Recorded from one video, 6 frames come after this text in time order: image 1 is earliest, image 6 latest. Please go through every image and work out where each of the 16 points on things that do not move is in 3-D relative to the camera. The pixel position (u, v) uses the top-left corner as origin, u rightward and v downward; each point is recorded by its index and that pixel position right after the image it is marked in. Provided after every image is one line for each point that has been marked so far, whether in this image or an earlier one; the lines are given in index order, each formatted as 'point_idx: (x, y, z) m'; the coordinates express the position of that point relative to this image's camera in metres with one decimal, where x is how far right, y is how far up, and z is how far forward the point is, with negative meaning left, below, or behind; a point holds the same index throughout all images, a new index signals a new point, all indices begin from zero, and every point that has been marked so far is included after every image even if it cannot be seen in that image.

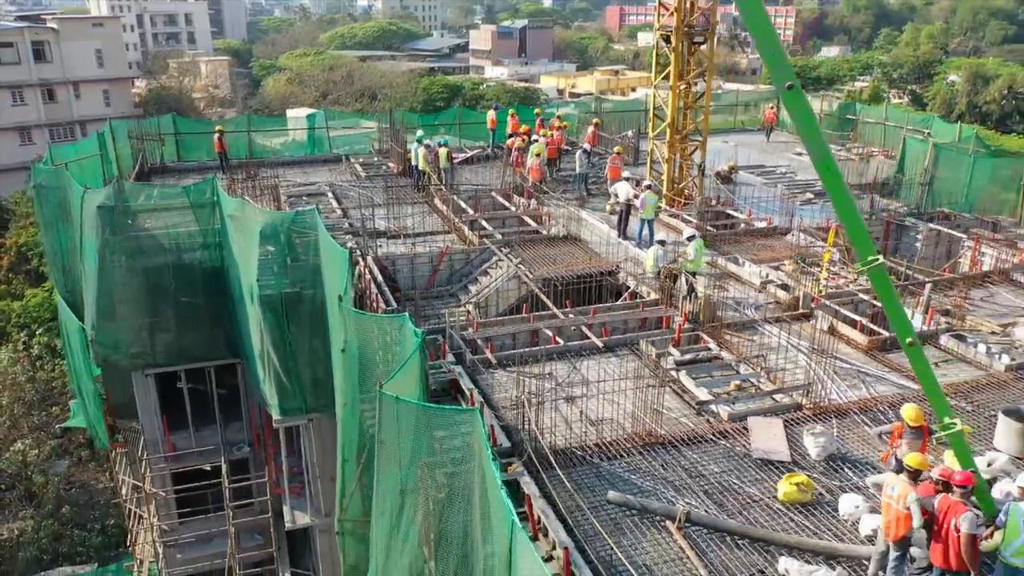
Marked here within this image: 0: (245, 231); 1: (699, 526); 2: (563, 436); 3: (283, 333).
0: (-3.8, +0.7, +11.1) m
1: (+1.7, -2.1, +6.6) m
2: (+0.5, -1.6, +8.0) m
3: (-3.3, -0.8, +11.1) m
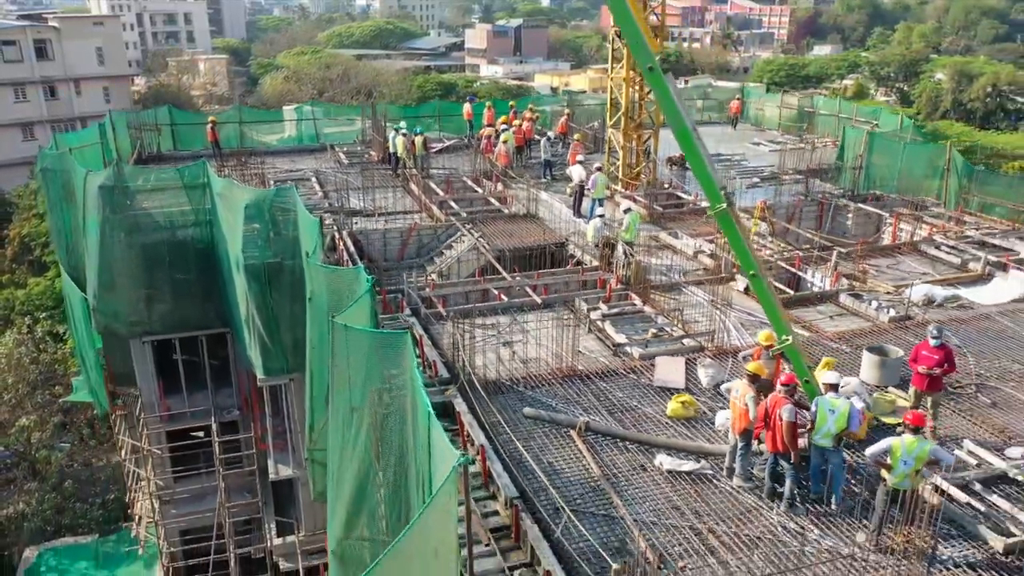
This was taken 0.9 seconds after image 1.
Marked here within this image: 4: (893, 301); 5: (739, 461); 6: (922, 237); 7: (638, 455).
0: (-4.5, +1.2, +12.5) m
1: (+0.9, -1.5, +8.0) m
2: (-0.2, -1.0, +9.4) m
3: (-4.0, -0.3, +12.5) m
4: (+5.7, -0.2, +11.4) m
5: (+2.1, -1.6, +7.1) m
6: (+7.6, +0.9, +14.0) m
7: (+1.3, -1.7, +7.7) m
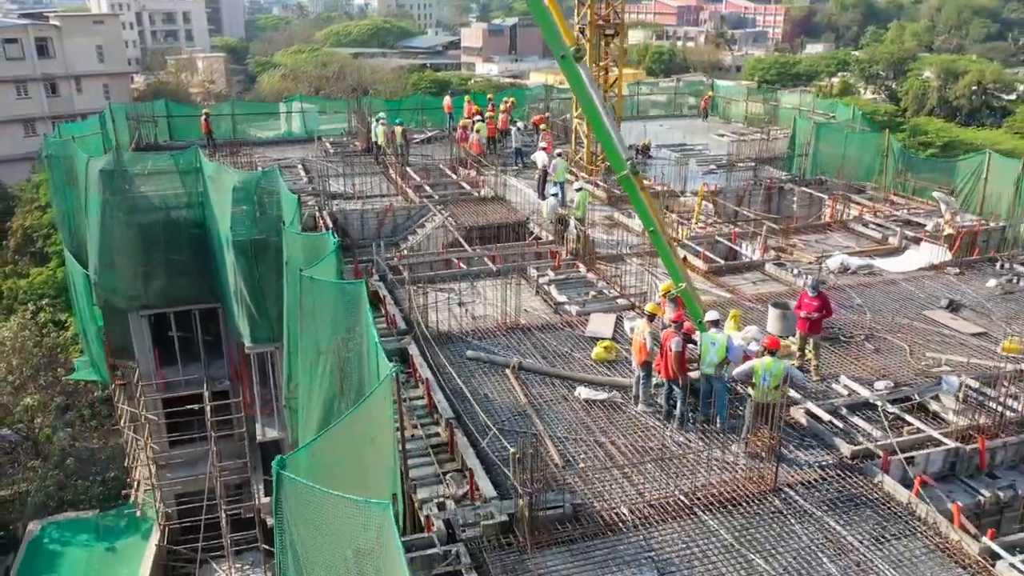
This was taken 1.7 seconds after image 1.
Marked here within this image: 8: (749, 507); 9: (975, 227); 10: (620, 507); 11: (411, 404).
0: (-5.2, +1.8, +13.8) m
1: (+0.2, -1.0, +9.3) m
2: (-0.9, -0.5, +10.7) m
3: (-4.7, +0.3, +13.8) m
4: (+5.0, +0.3, +12.7) m
5: (+1.4, -1.1, +8.4) m
6: (+6.9, +1.5, +15.3) m
7: (+0.6, -1.2, +9.0) m
8: (+2.2, -2.0, +7.0) m
9: (+8.5, +1.1, +13.9) m
10: (+1.0, -2.0, +6.9) m
11: (-1.2, -1.4, +8.8) m
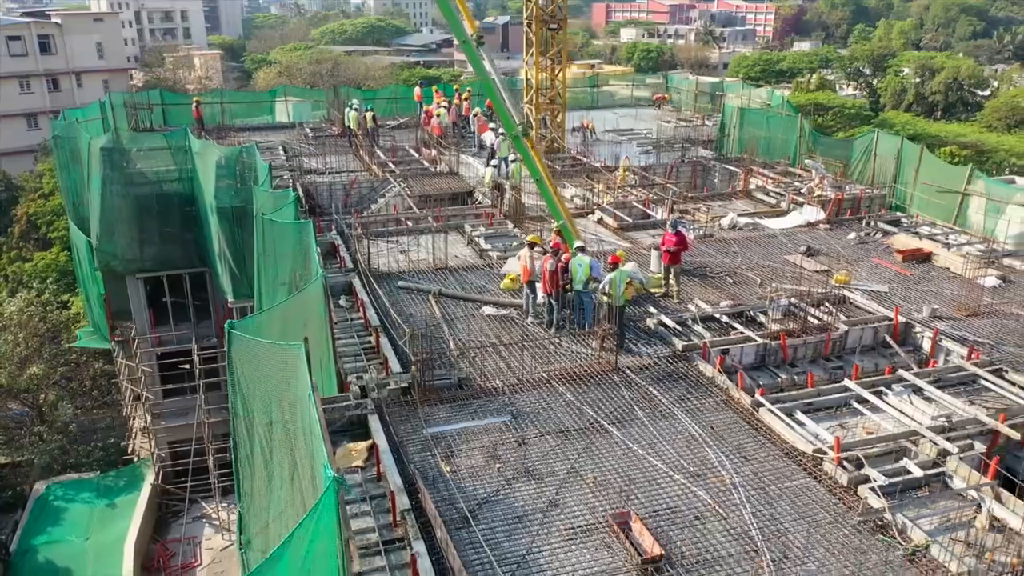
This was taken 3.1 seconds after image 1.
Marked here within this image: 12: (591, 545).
0: (-6.4, +2.6, +16.0) m
1: (-1.0, -0.1, +11.6) m
2: (-2.1, +0.4, +12.9) m
3: (-5.9, +1.1, +16.0) m
4: (+3.8, +1.2, +14.9) m
5: (+0.2, -0.2, +10.6) m
6: (+5.7, +2.4, +17.5) m
7: (-0.6, -0.3, +11.3) m
8: (+1.0, -1.1, +9.2) m
9: (+7.3, +2.0, +16.2) m
10: (-0.2, -1.1, +9.2) m
11: (-2.4, -0.5, +11.1) m
12: (+0.7, -2.2, +6.6) m
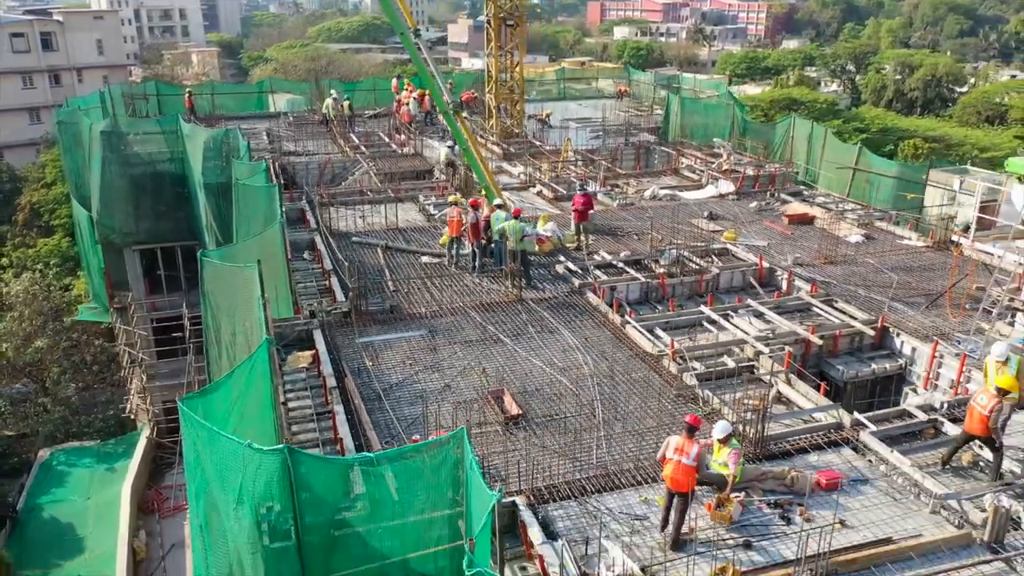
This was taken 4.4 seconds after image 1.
0: (-7.6, +3.5, +18.2) m
1: (-2.1, +0.7, +13.7) m
2: (-3.3, +1.2, +15.1) m
3: (-7.1, +2.0, +18.2) m
4: (+2.7, +2.0, +17.1) m
5: (-0.9, +0.6, +12.8) m
6: (+4.5, +3.2, +19.7) m
7: (-1.8, +0.5, +13.5) m
8: (-0.2, -0.3, +11.4) m
9: (+6.2, +2.8, +18.3) m
10: (-1.4, -0.3, +11.3) m
11: (-3.5, +0.4, +13.2) m
12: (-0.5, -1.4, +8.7) m
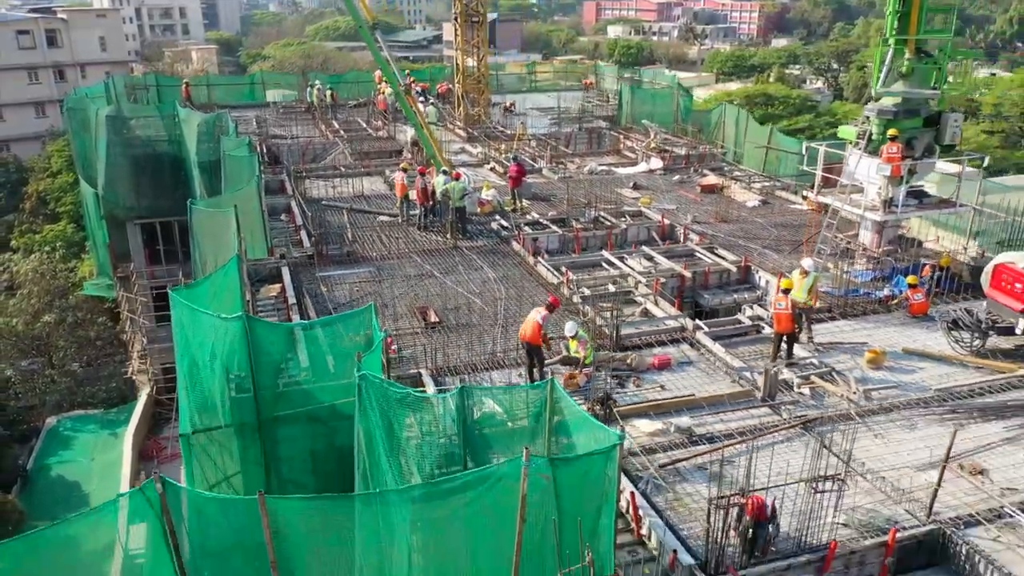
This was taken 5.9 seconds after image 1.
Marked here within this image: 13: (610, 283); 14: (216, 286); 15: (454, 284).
0: (-8.7, +4.4, +20.6) m
1: (-3.3, +1.6, +16.1) m
2: (-4.4, +2.1, +17.5) m
3: (-8.2, +2.9, +20.6) m
4: (+1.5, +3.0, +19.5) m
5: (-2.1, +1.5, +15.2) m
6: (+3.4, +4.1, +22.1) m
7: (-2.9, +1.5, +15.8) m
8: (-1.3, +0.6, +13.8) m
9: (+5.0, +3.8, +20.7) m
10: (-2.5, +0.6, +13.7) m
11: (-4.7, +1.3, +15.6) m
12: (-1.6, -0.5, +11.1) m
13: (+1.5, +0.1, +12.3) m
14: (-3.7, 0.0, +9.6) m
15: (-1.0, +0.1, +12.4) m
